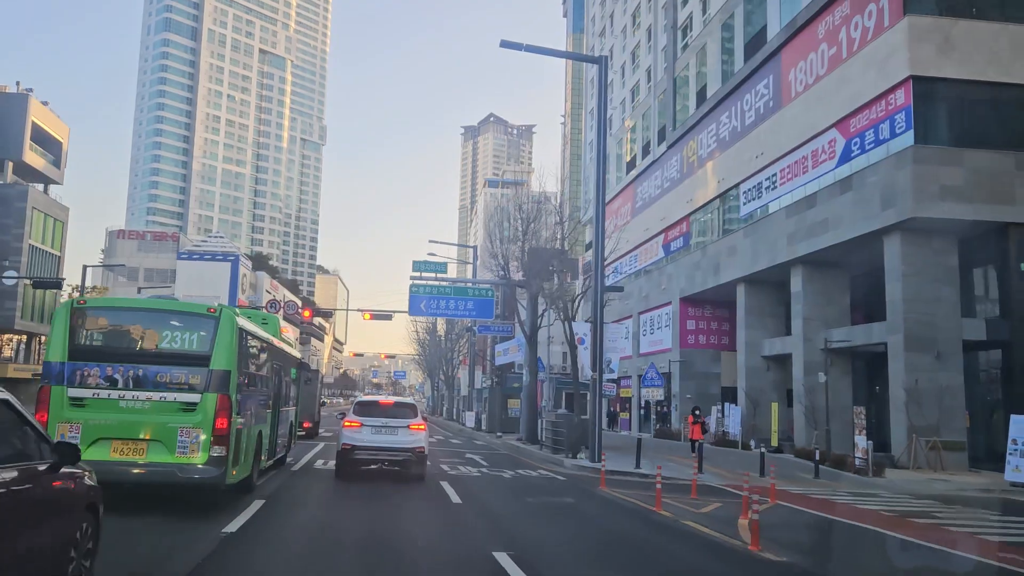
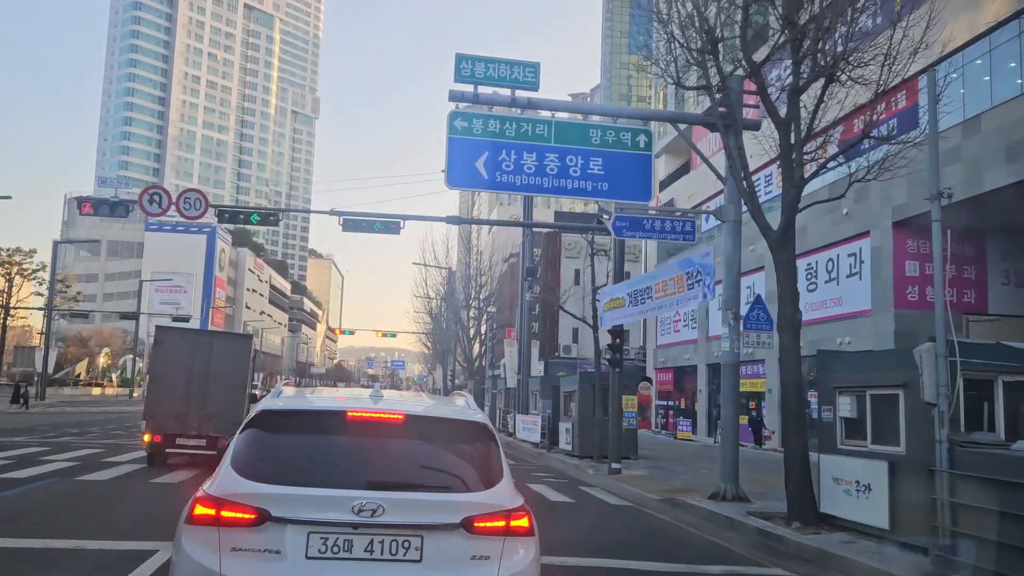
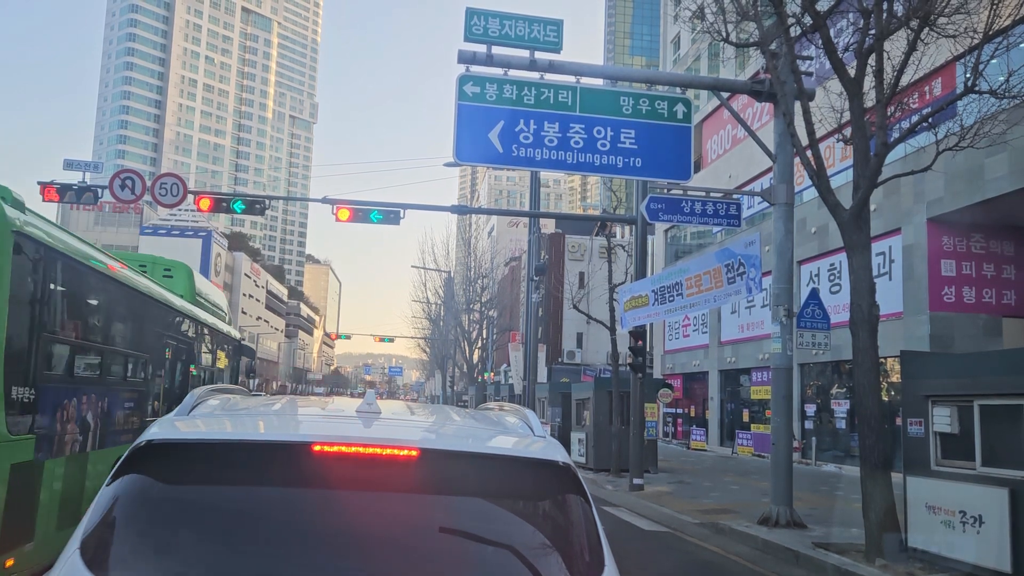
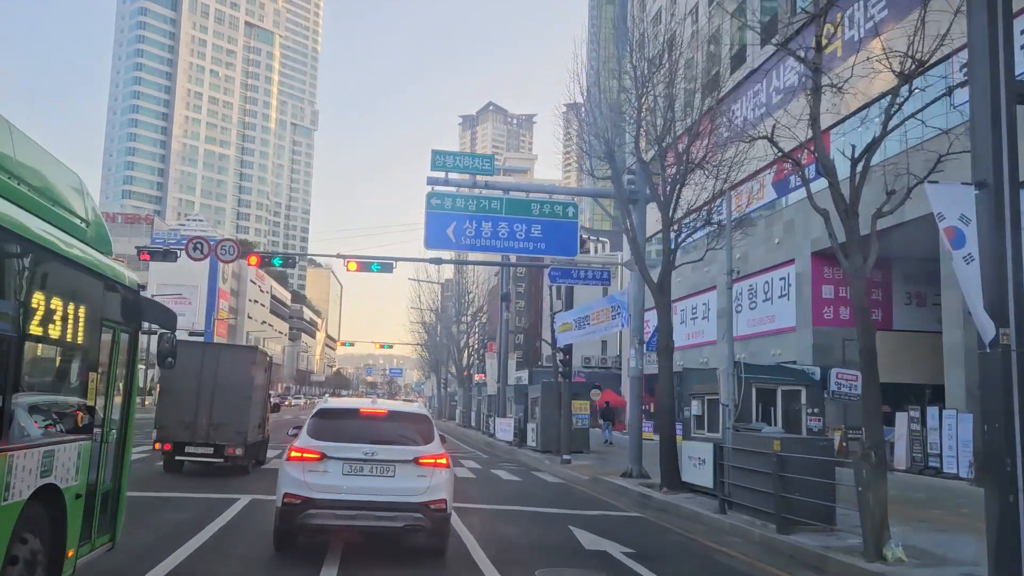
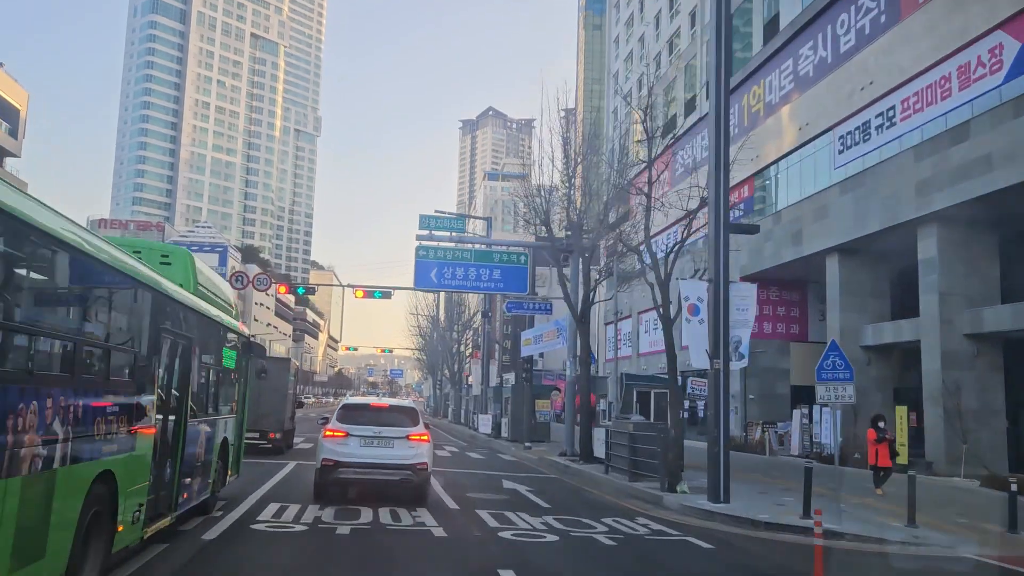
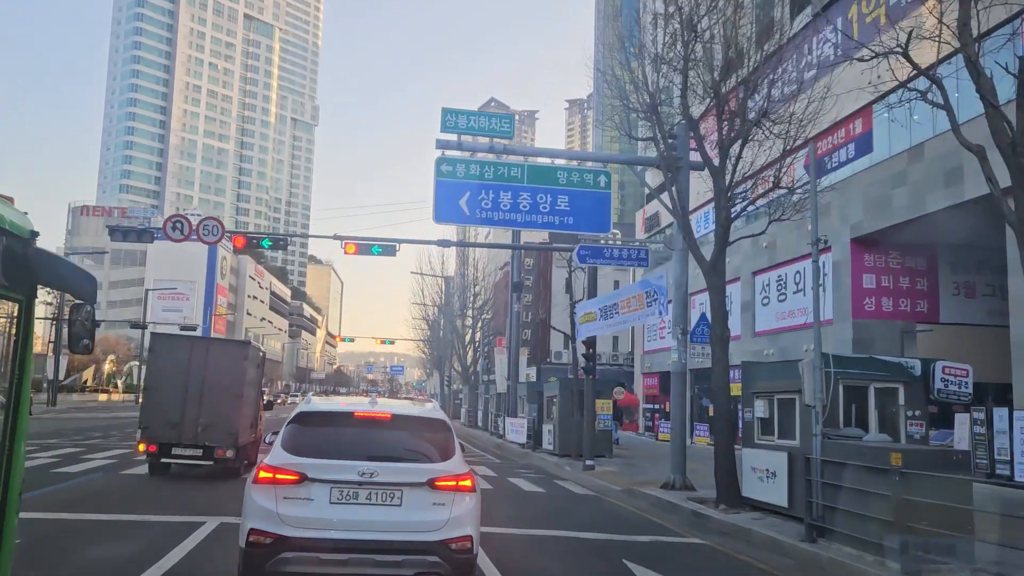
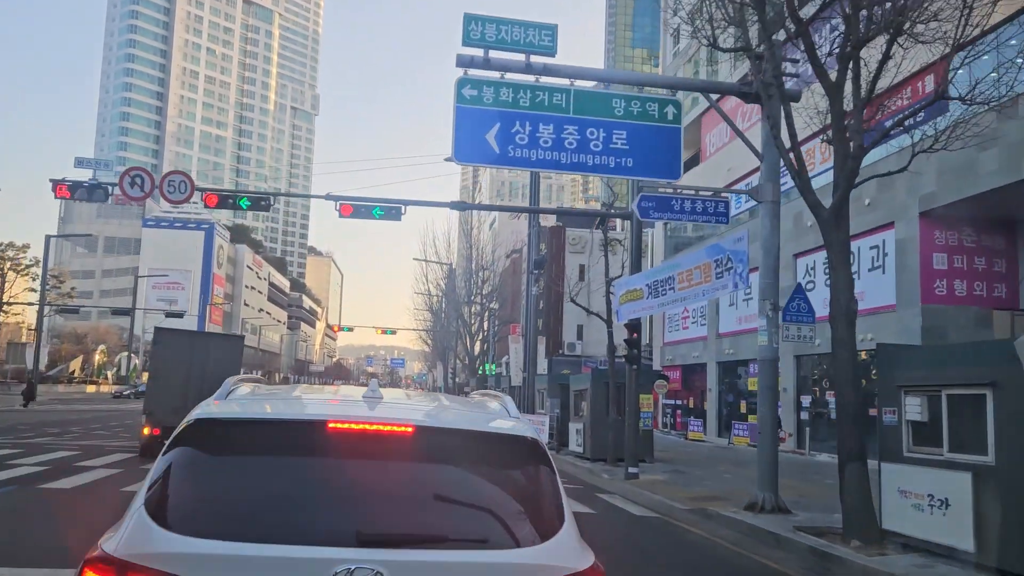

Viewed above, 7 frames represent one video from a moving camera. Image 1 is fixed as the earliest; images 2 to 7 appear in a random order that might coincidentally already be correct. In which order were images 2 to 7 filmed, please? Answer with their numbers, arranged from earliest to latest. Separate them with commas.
5, 4, 6, 2, 7, 3
